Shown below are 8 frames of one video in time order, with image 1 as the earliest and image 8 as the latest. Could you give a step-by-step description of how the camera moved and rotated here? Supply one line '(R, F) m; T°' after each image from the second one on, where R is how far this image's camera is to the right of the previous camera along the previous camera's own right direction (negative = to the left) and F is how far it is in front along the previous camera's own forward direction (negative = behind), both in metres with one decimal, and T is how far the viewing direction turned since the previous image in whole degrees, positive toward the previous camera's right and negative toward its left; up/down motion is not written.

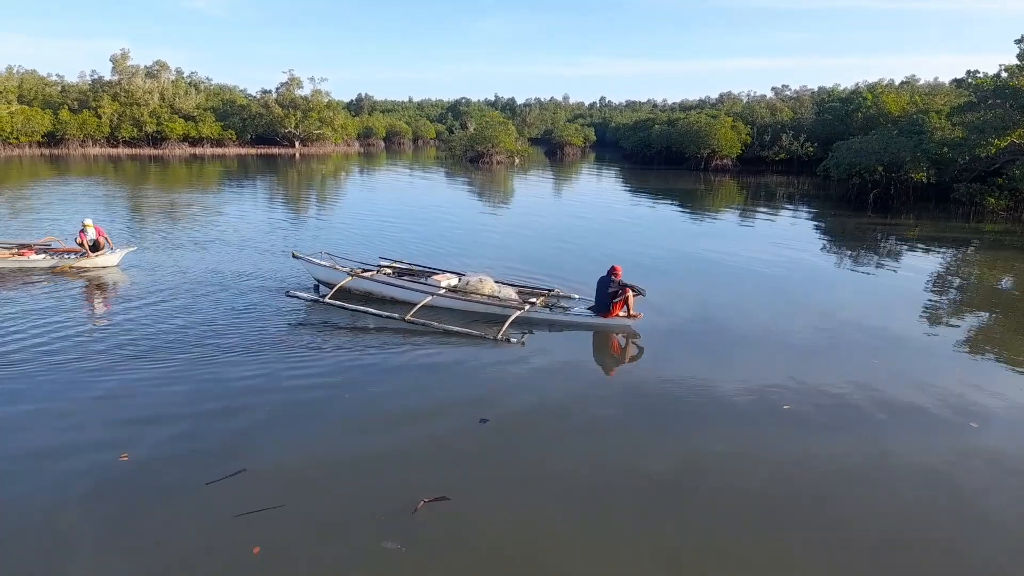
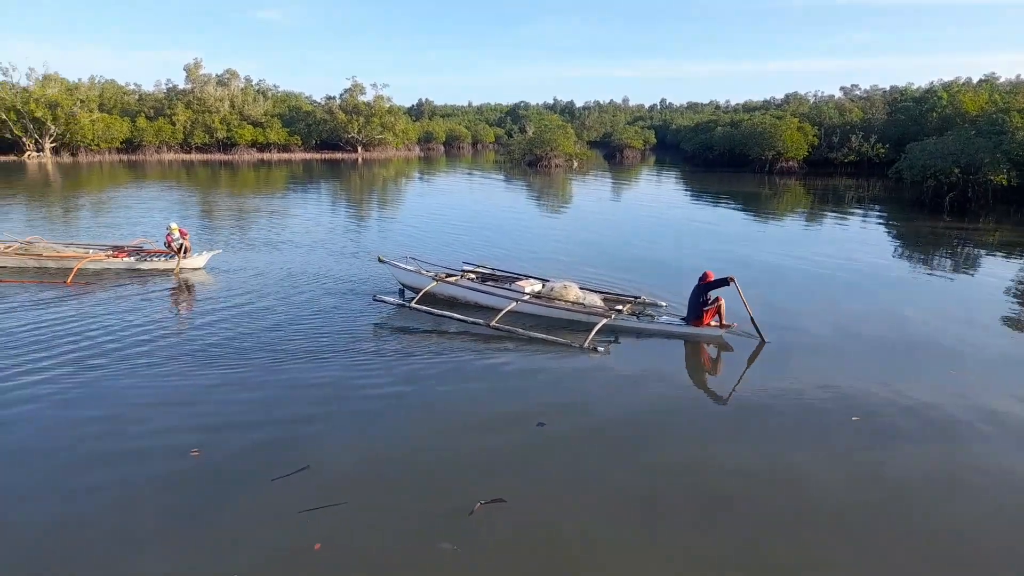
(-0.2, +0.2) m; -5°
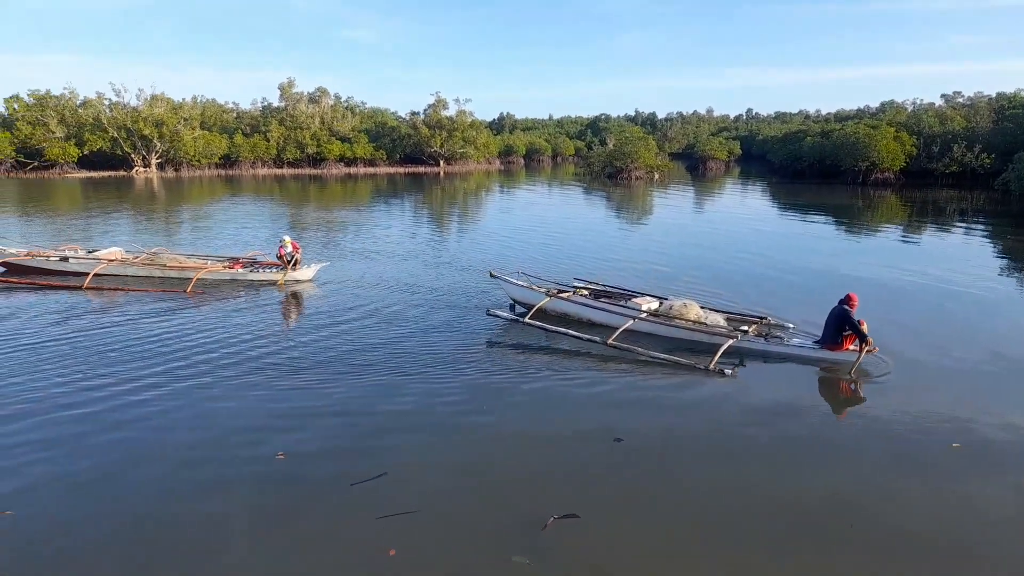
(-0.5, +0.1) m; -7°
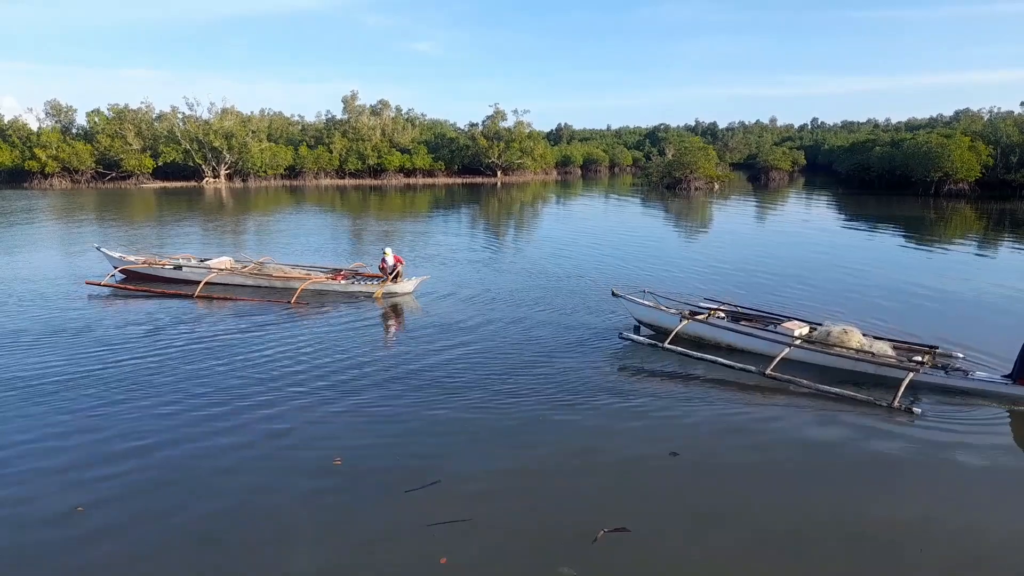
(-1.0, +0.2) m; -4°
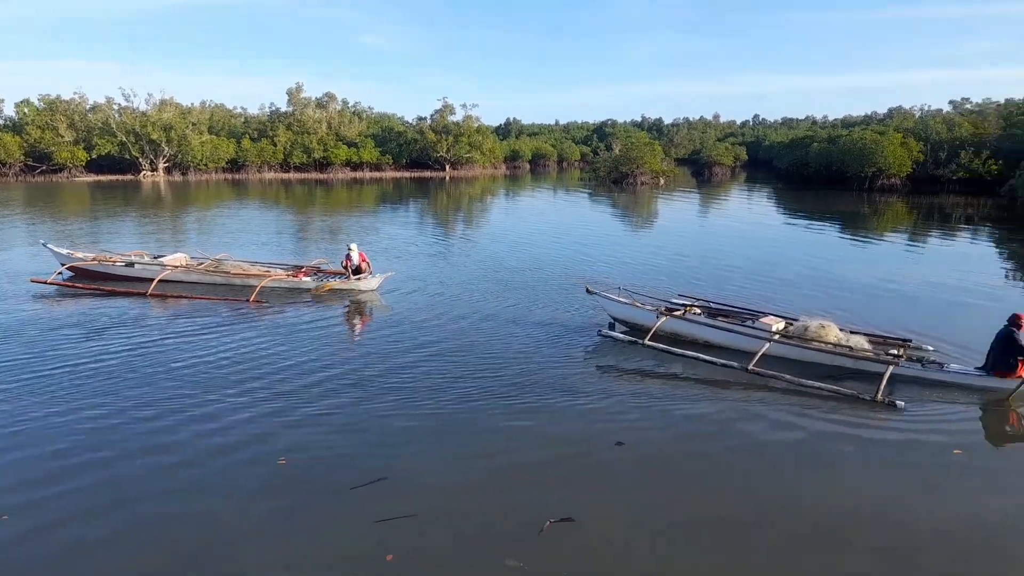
(-0.3, +0.2) m; +5°
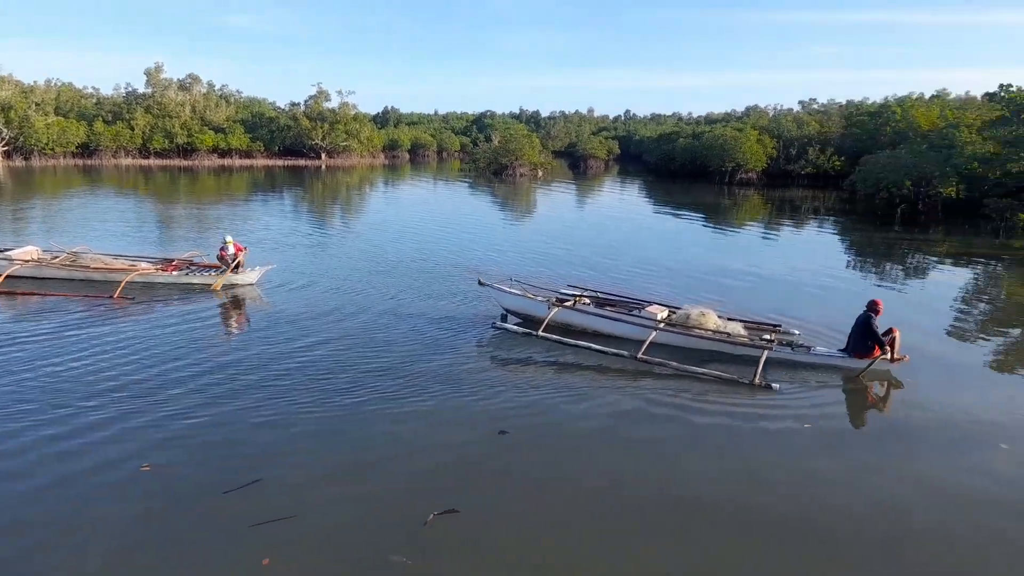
(-0.1, +0.2) m; +11°
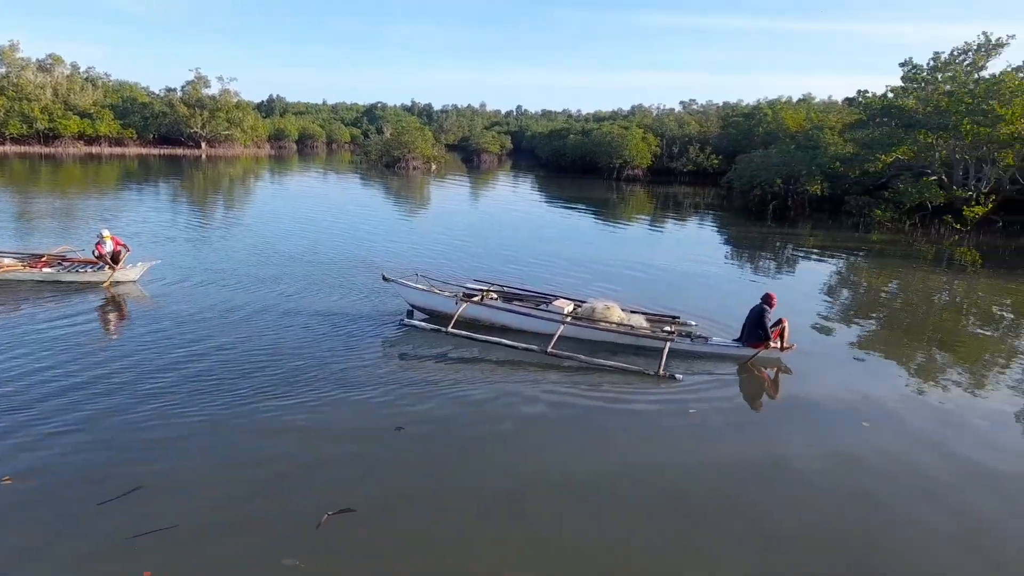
(-0.1, +0.1) m; +10°
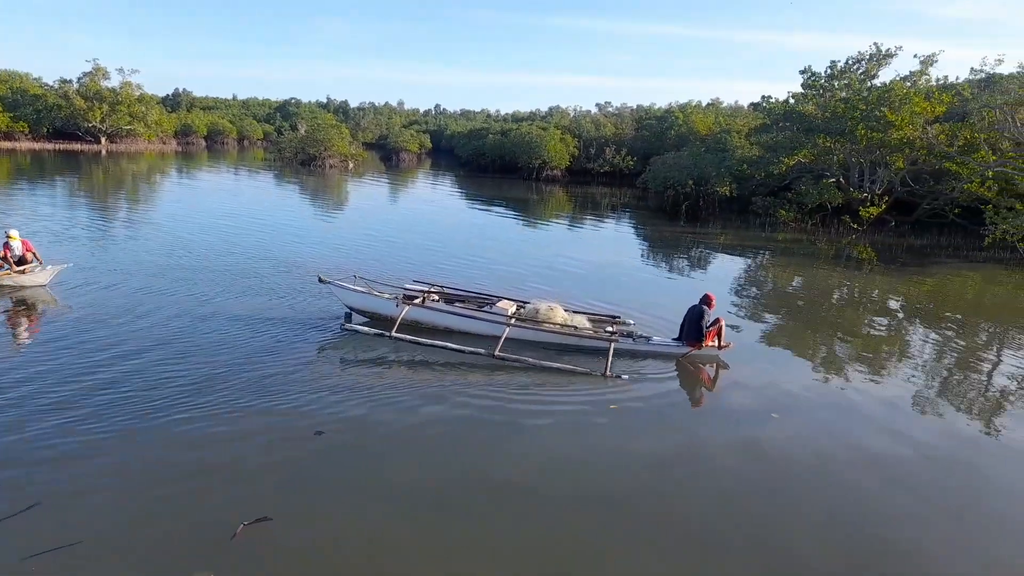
(-0.3, 0.0) m; +8°
